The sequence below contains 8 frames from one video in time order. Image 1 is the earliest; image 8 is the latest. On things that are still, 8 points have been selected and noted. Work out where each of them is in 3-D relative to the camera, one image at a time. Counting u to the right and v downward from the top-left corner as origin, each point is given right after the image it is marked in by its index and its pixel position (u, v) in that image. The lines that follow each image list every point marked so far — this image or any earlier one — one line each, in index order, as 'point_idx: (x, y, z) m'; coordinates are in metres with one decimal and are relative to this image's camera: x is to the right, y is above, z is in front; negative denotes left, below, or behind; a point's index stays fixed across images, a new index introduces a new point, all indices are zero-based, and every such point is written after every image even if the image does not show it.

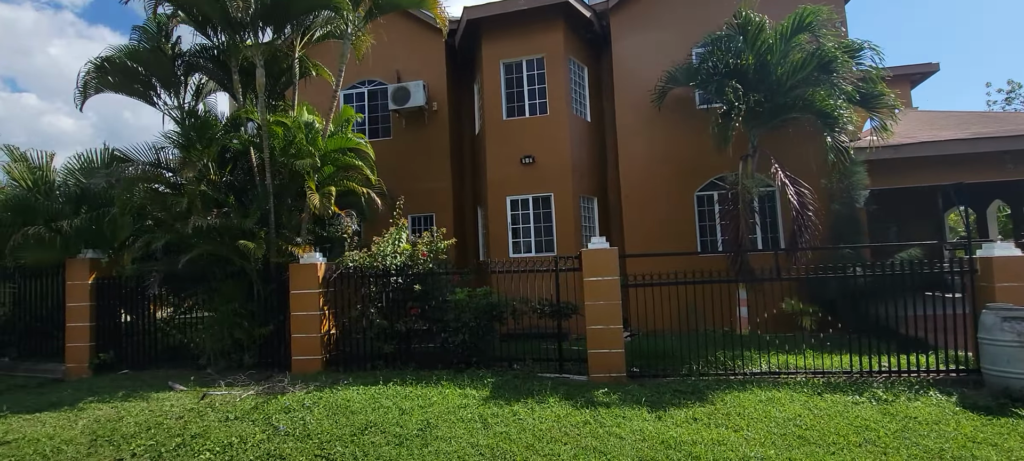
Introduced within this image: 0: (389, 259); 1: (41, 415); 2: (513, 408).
0: (-2.0, -0.4, +8.1) m
1: (-5.8, -2.3, +6.2) m
2: (+0.1, -2.1, +6.0) m
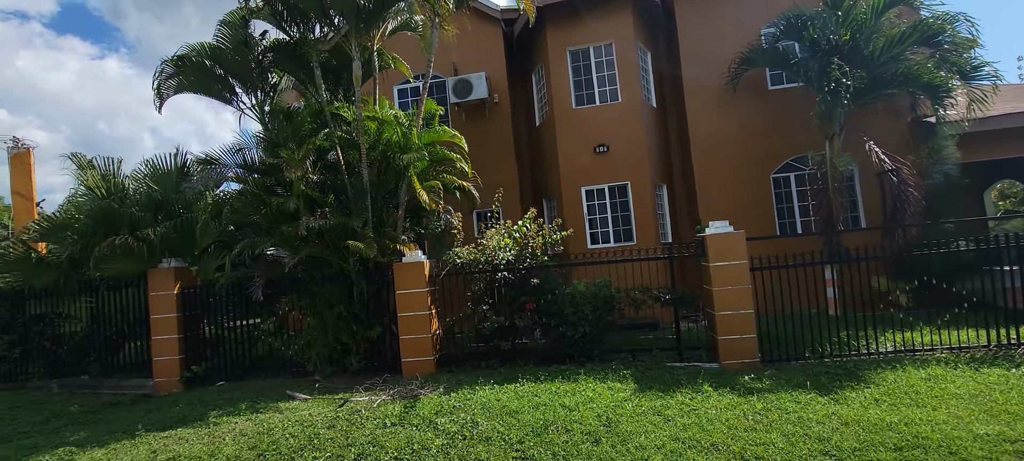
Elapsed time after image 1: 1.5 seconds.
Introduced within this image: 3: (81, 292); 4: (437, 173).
0: (-0.2, -0.3, +7.8) m
1: (-3.9, -2.4, +5.8) m
2: (+2.0, -1.9, +5.8) m
3: (-7.6, -1.1, +8.7) m
4: (-1.3, +1.0, +8.3) m
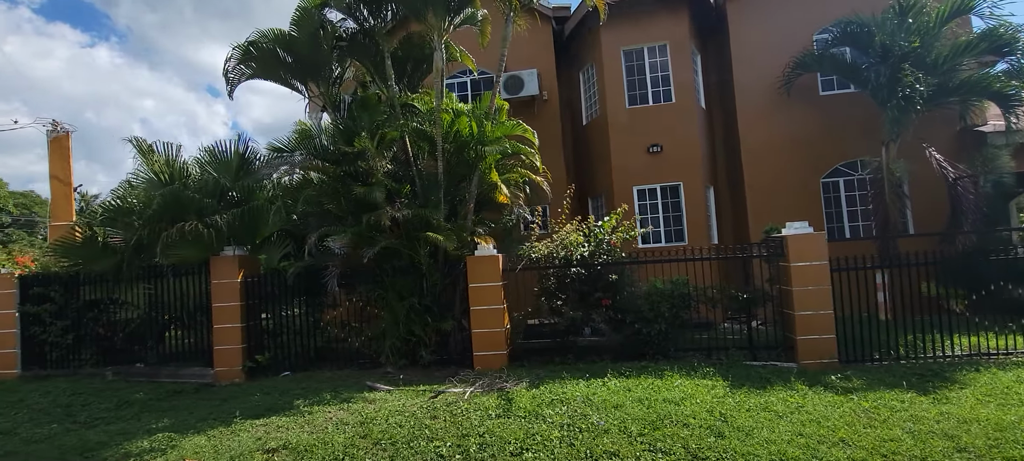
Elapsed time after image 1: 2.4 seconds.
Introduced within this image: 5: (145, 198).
0: (+1.0, -0.3, +7.8) m
1: (-2.7, -2.2, +5.8) m
2: (+3.1, -1.9, +5.8) m
3: (-6.4, -0.8, +8.5) m
4: (-0.1, +1.1, +8.2) m
5: (-6.0, +0.5, +8.1) m
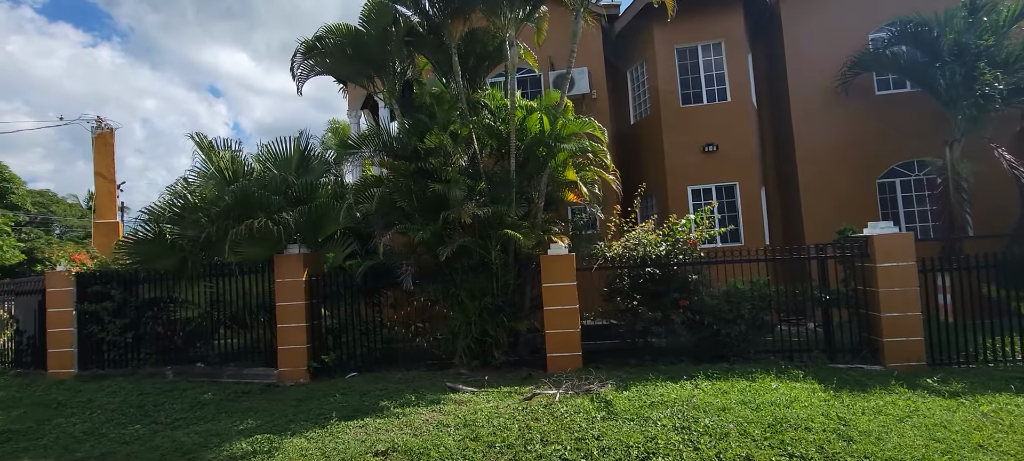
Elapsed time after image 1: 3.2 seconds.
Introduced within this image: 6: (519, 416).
0: (+2.1, -0.3, +7.7) m
1: (-1.6, -2.2, +5.6) m
2: (+4.3, -1.9, +5.7) m
3: (-5.3, -0.8, +8.4) m
4: (+1.1, +1.1, +8.1) m
5: (-4.8, +0.6, +8.0) m
6: (+0.1, -2.1, +5.5) m
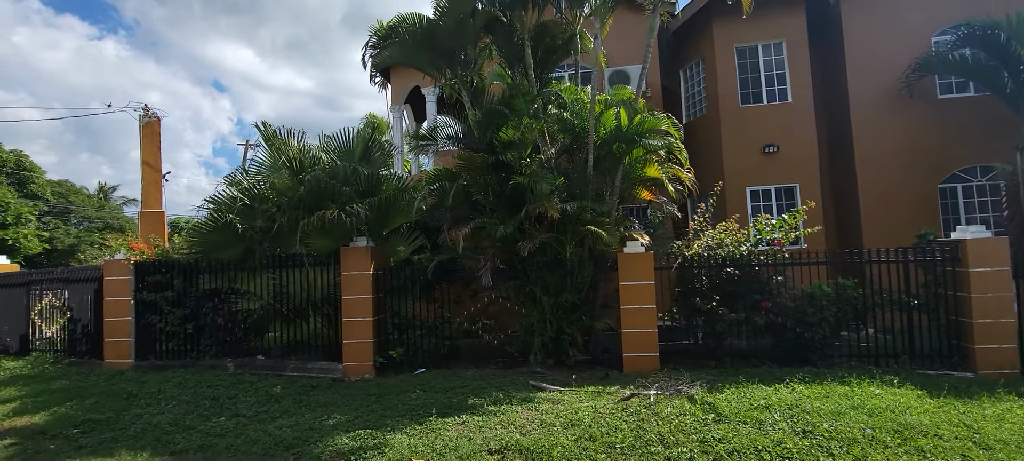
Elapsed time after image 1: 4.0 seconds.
0: (+3.3, -0.3, +7.5) m
1: (-0.5, -2.1, +5.5) m
2: (+5.4, -1.9, +5.5) m
3: (-4.1, -0.6, +8.2) m
4: (+2.3, +1.1, +8.0) m
5: (-3.6, +0.7, +7.8) m
6: (+1.2, -2.0, +5.4) m
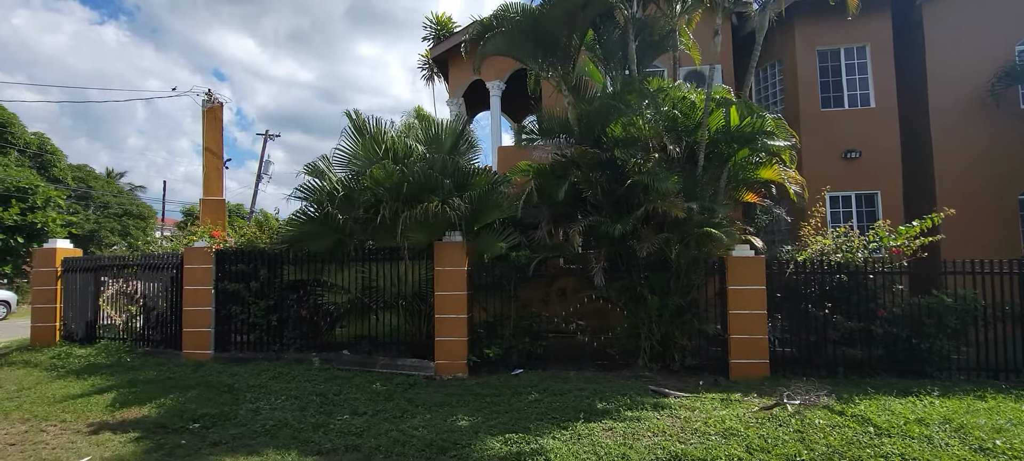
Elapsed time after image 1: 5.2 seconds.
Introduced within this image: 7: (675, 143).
0: (+4.9, -0.3, +7.3) m
1: (+1.1, -2.1, +5.3) m
2: (+6.9, -2.1, +5.3) m
3: (-2.6, -0.5, +8.0) m
4: (+3.9, +1.0, +7.8) m
5: (-2.0, +0.8, +7.6) m
6: (+2.7, -2.0, +5.2) m
7: (+2.5, +1.4, +7.7) m
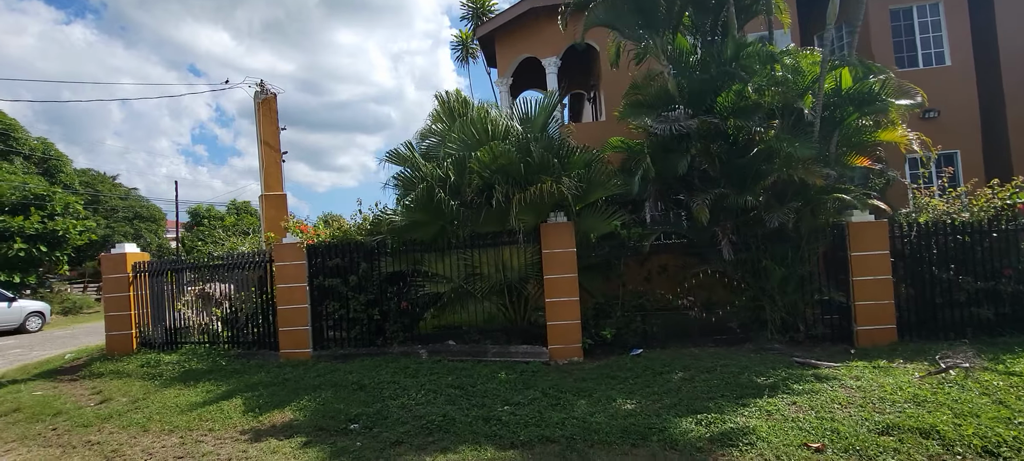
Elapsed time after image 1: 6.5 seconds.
0: (+6.6, +0.2, +7.2) m
1: (+2.9, -1.7, +5.1) m
2: (+8.7, -1.5, +5.3) m
3: (-0.9, -0.3, +7.8) m
4: (+5.5, +1.6, +7.6) m
5: (-0.4, +1.1, +7.3) m
6: (+4.6, -1.6, +5.1) m
7: (+4.1, +1.8, +7.5) m
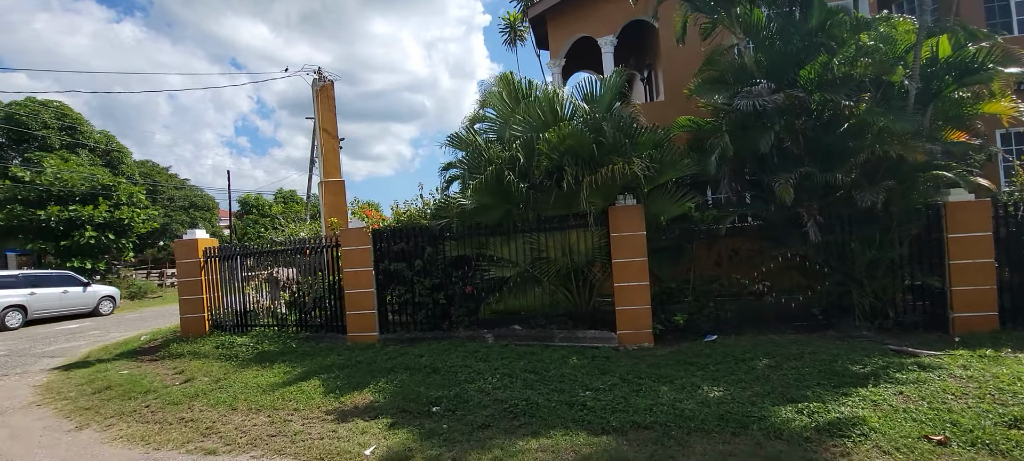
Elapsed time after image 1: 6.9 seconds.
0: (+7.5, +0.5, +6.6) m
1: (+3.8, -1.5, +4.8) m
2: (+9.6, -1.2, +4.6) m
3: (+0.2, 0.0, +7.6) m
4: (+6.5, +1.9, +7.0) m
5: (+0.6, +1.3, +7.1) m
6: (+5.4, -1.4, +4.7) m
7: (+5.1, +2.1, +7.0) m
